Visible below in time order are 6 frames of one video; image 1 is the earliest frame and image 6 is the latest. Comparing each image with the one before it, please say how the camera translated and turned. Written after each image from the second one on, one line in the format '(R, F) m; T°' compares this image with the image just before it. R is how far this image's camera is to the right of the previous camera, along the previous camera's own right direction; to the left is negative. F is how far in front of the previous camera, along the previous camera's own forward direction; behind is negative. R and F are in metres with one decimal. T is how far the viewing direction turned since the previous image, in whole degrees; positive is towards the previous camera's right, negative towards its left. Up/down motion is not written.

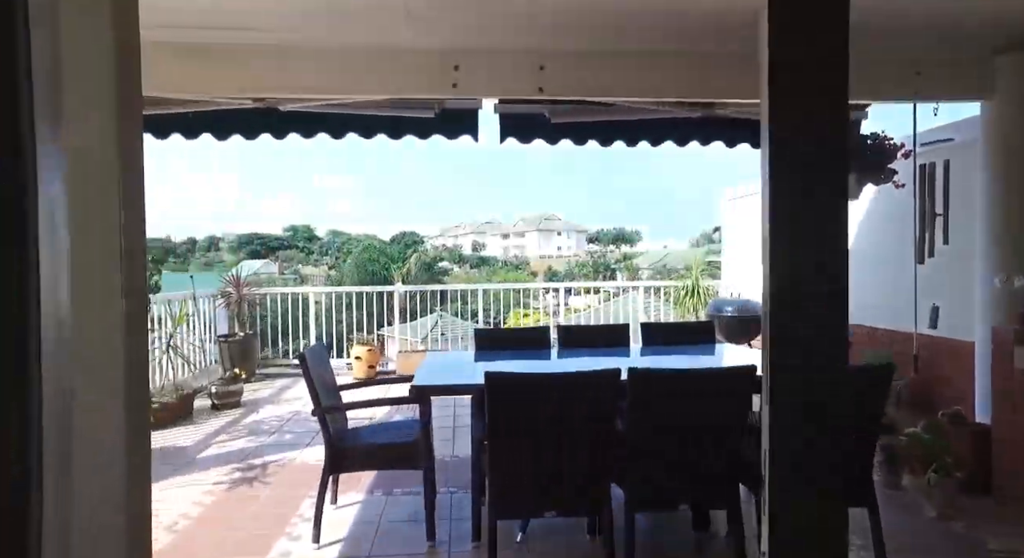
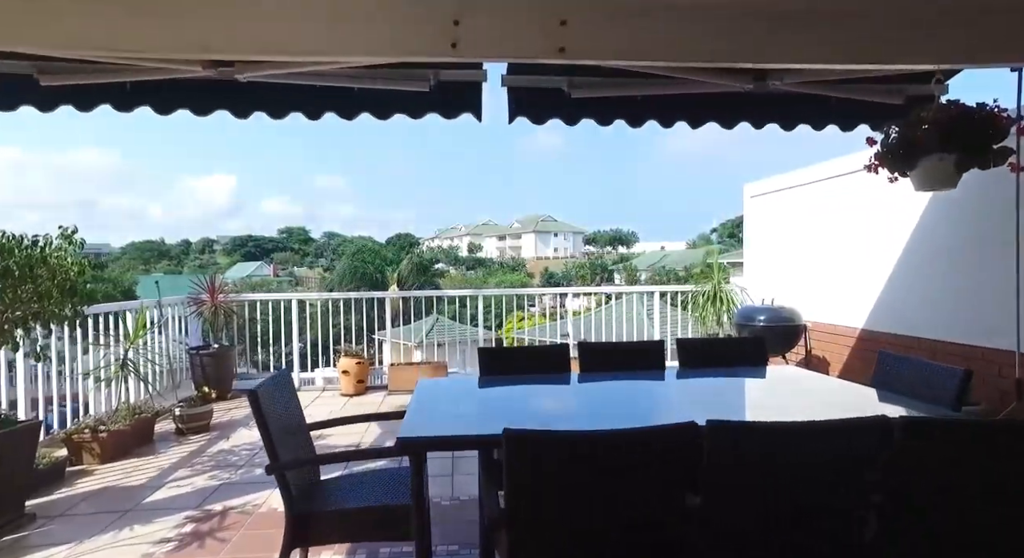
(-0.1, +0.6) m; 0°
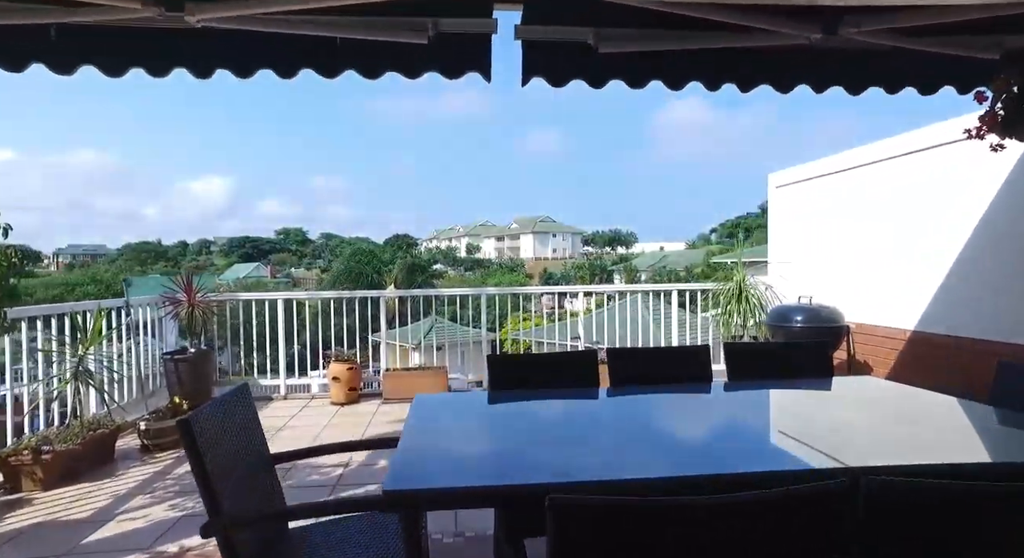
(-0.1, +0.5) m; 0°
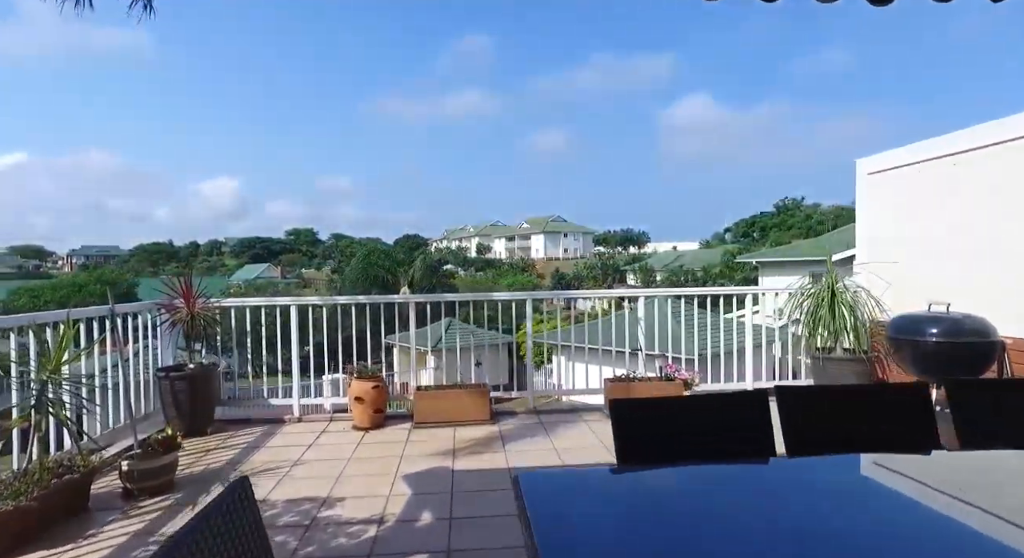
(-0.3, +0.7) m; -1°
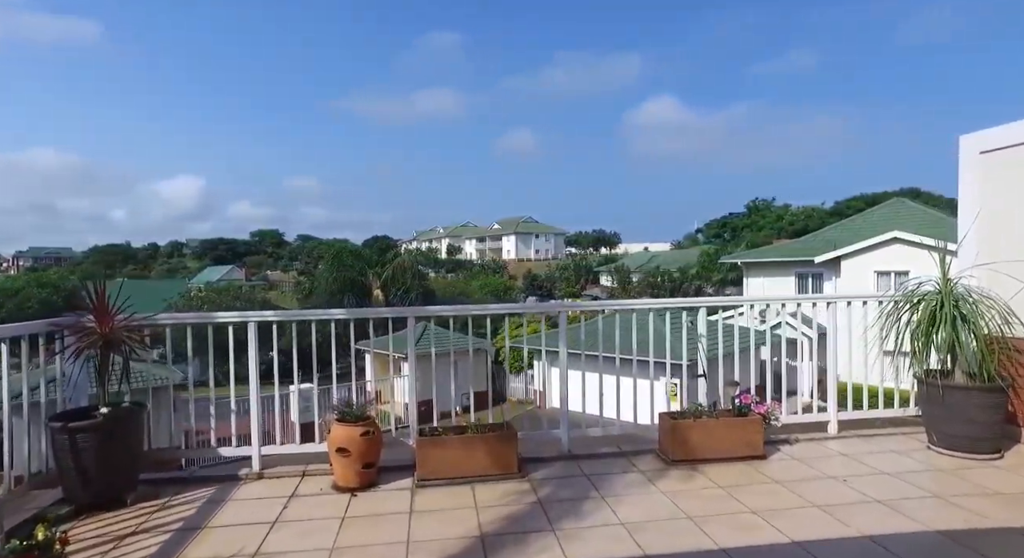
(-0.3, +1.1) m; +3°
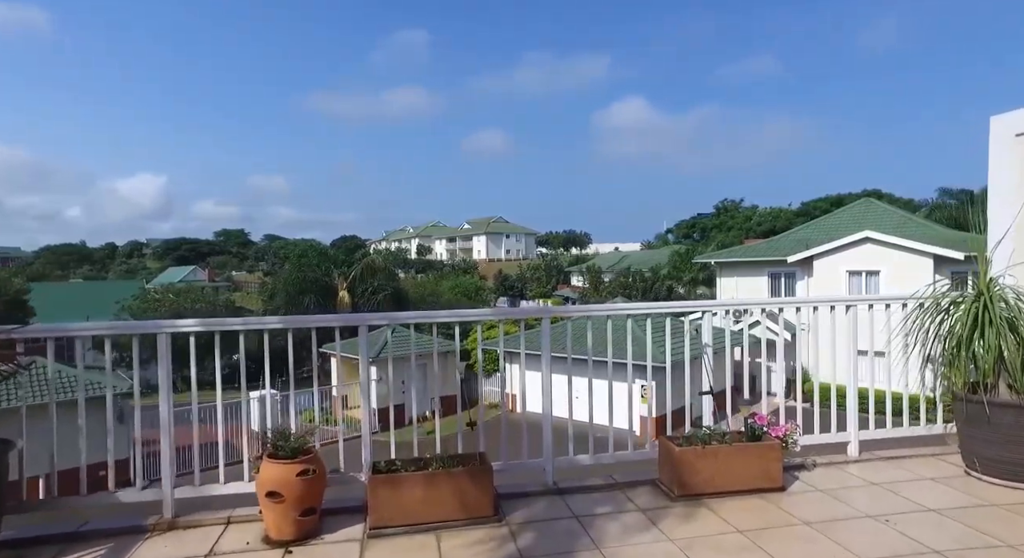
(0.0, +0.6) m; +2°
